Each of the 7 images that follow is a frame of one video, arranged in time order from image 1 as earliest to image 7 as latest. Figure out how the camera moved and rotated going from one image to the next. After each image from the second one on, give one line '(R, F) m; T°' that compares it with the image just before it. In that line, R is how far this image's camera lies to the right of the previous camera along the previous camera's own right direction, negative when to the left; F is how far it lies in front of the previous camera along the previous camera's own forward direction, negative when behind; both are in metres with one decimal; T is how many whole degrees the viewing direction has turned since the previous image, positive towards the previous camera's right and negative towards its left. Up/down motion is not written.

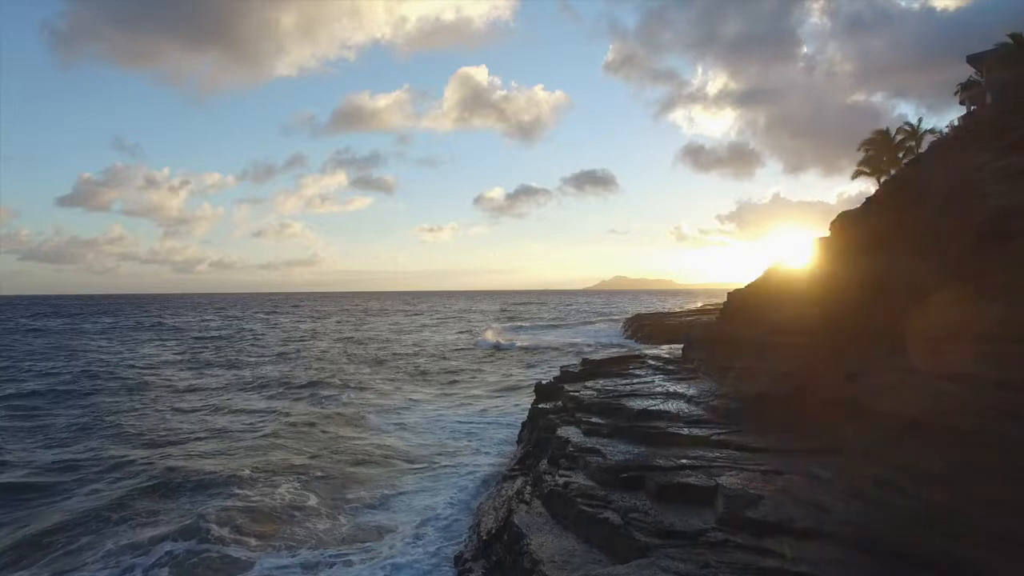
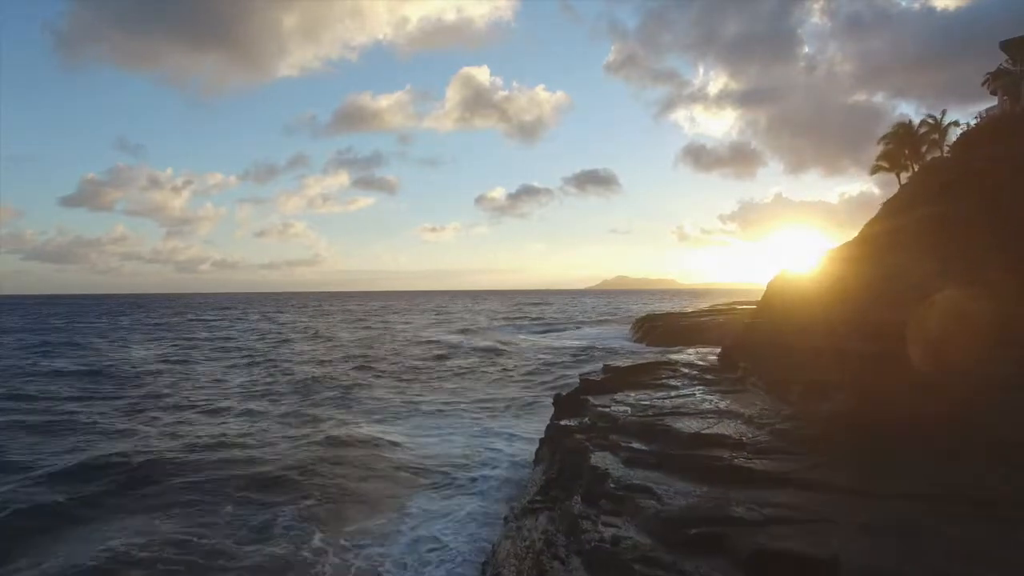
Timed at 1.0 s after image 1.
(-0.2, +1.3) m; 0°
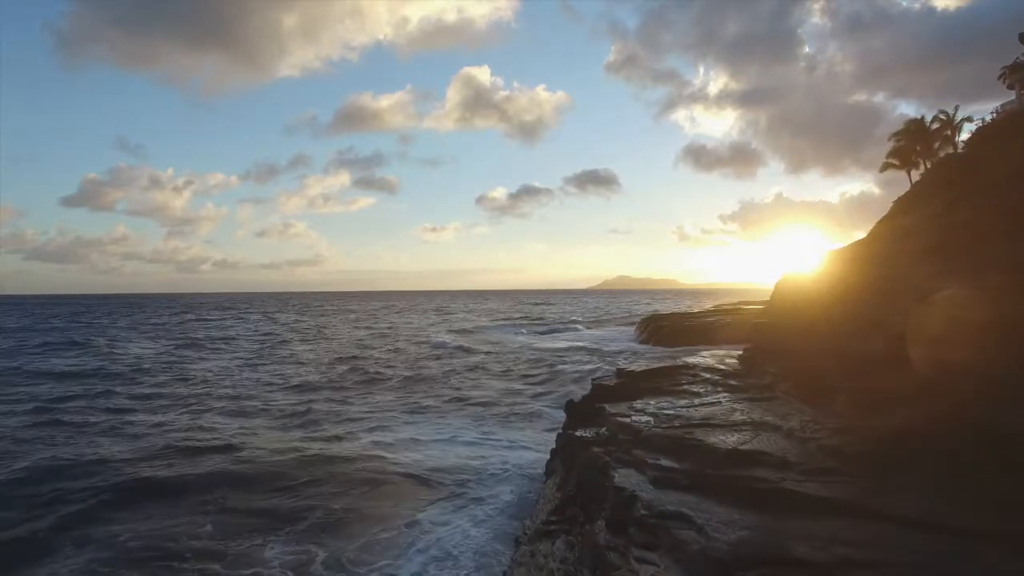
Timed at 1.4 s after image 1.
(-1.3, -2.7) m; 0°
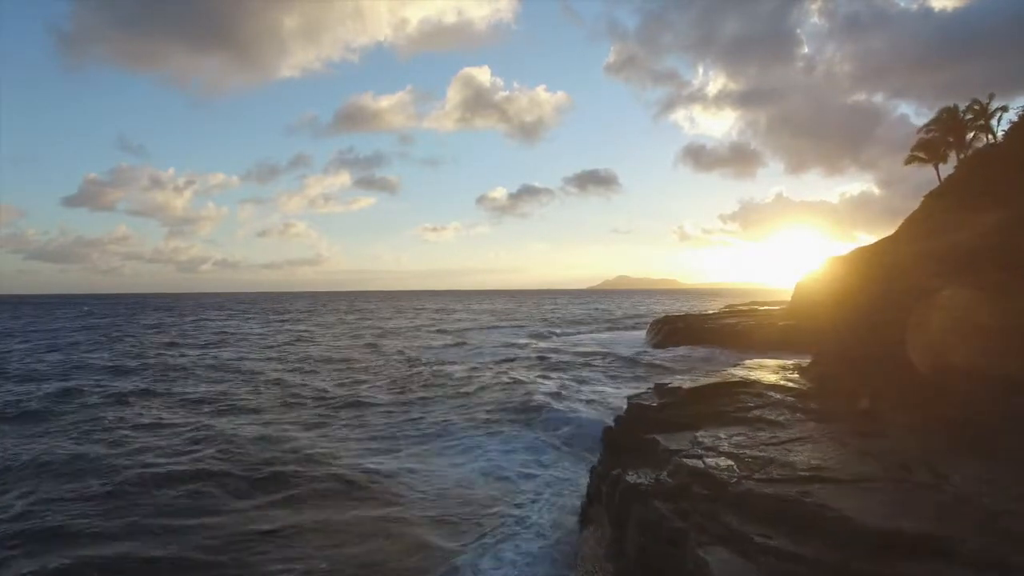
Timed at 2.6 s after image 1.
(-0.7, -1.8) m; 0°
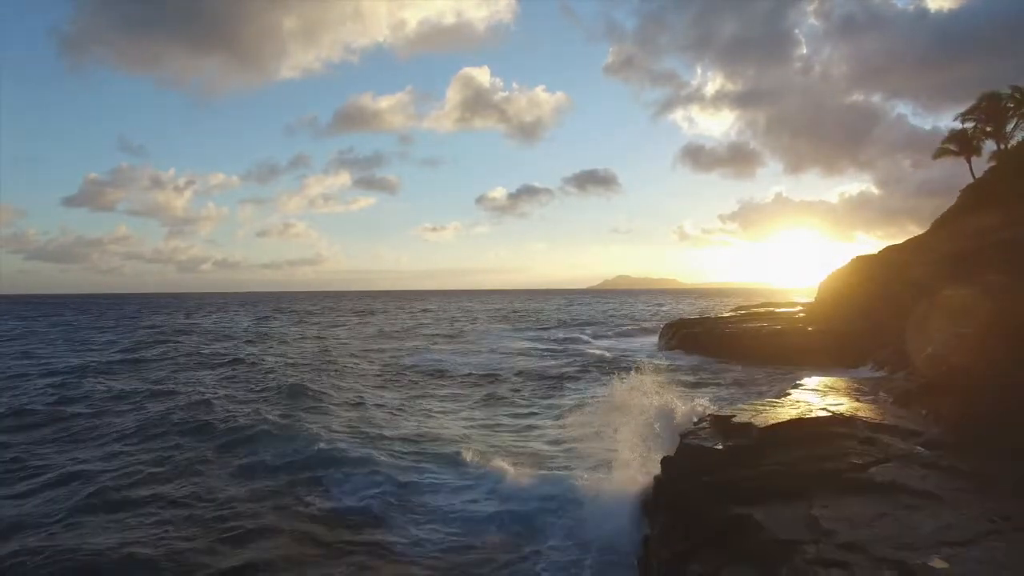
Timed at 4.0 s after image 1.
(-0.6, +2.7) m; 0°
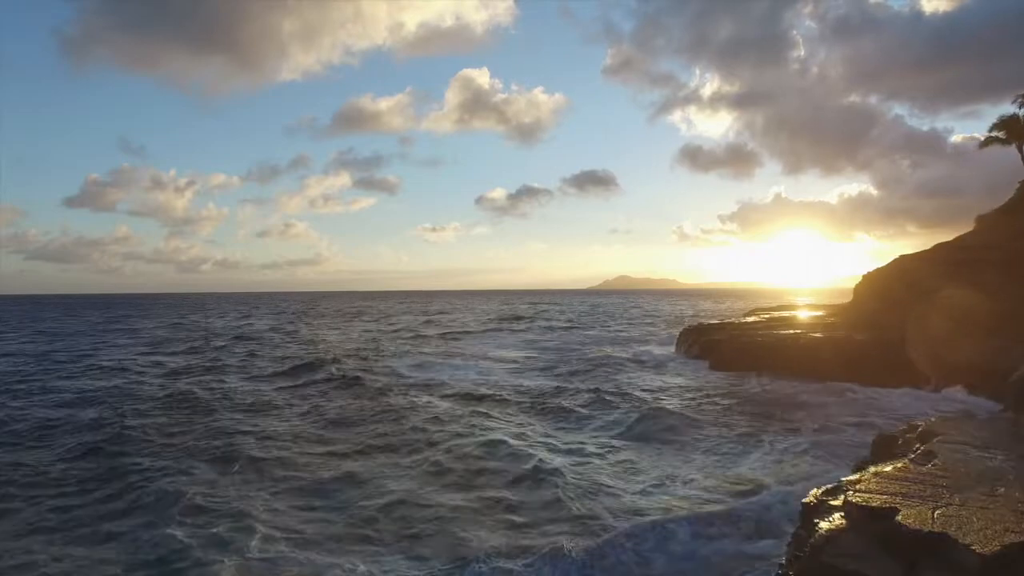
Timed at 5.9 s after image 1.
(-0.6, +4.2) m; 0°
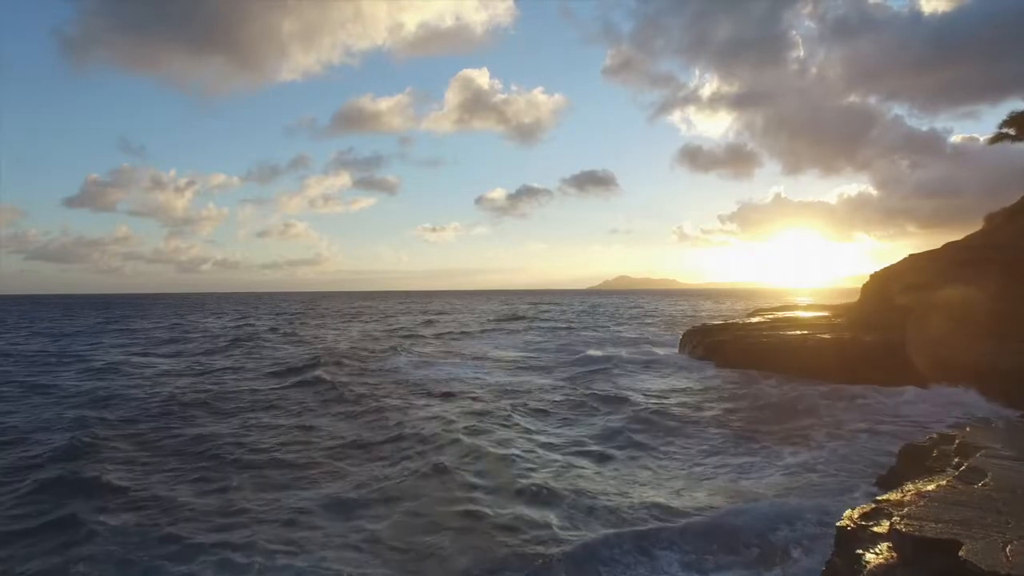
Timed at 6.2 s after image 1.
(-2.4, -8.3) m; 0°
